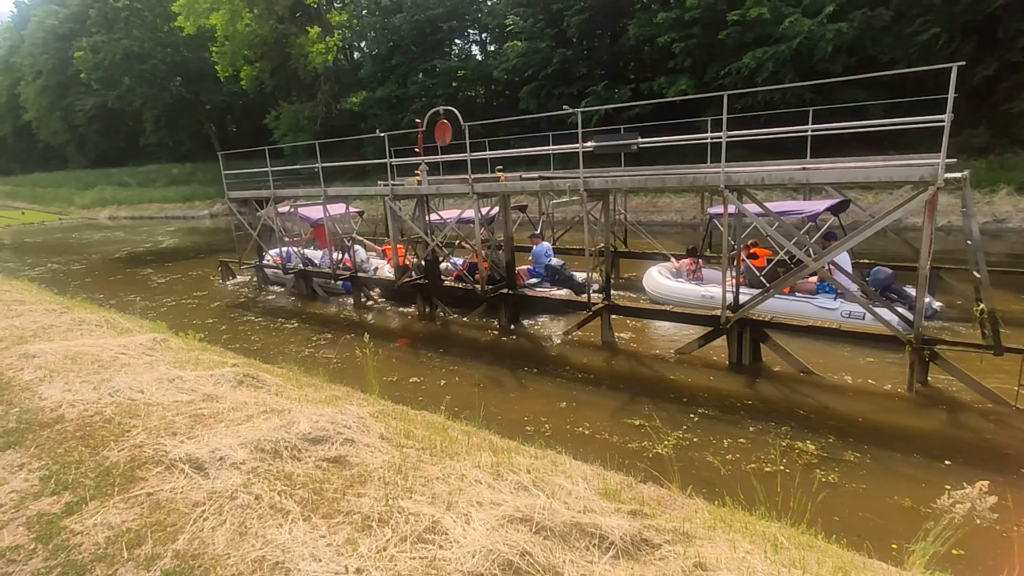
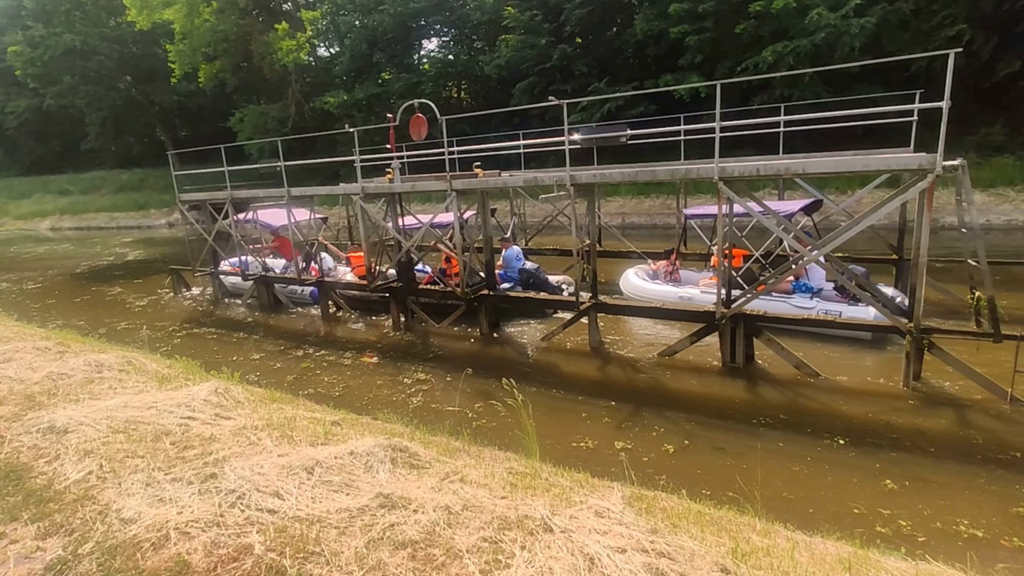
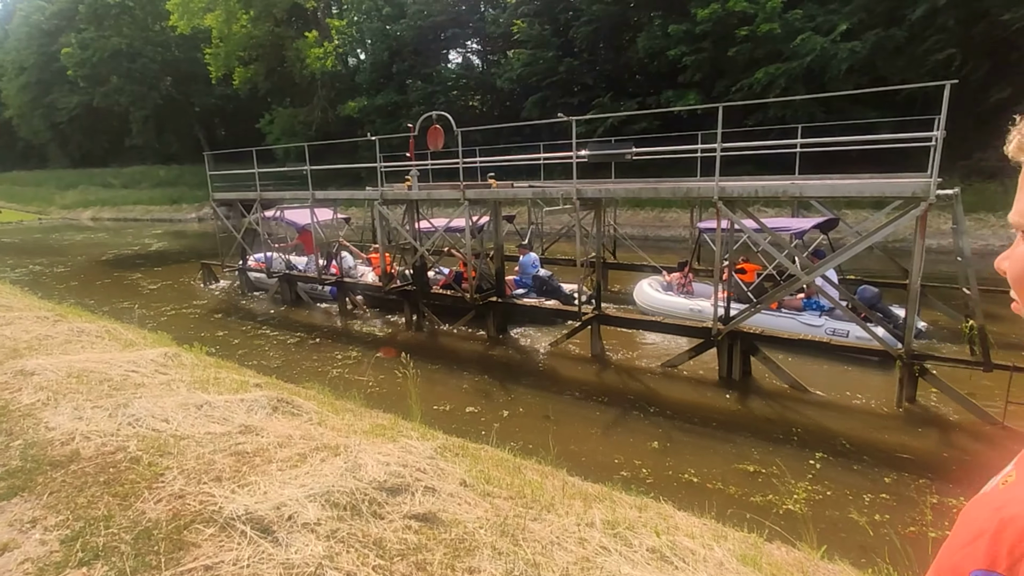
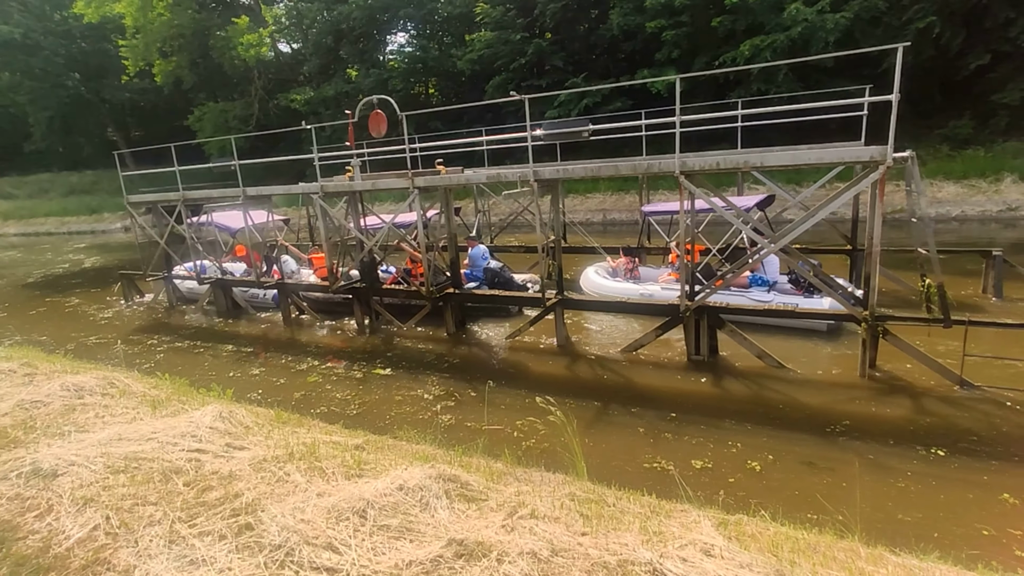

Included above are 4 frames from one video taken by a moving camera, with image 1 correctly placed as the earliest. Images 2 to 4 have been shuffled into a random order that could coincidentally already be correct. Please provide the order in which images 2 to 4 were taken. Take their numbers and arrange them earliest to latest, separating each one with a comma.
3, 2, 4
